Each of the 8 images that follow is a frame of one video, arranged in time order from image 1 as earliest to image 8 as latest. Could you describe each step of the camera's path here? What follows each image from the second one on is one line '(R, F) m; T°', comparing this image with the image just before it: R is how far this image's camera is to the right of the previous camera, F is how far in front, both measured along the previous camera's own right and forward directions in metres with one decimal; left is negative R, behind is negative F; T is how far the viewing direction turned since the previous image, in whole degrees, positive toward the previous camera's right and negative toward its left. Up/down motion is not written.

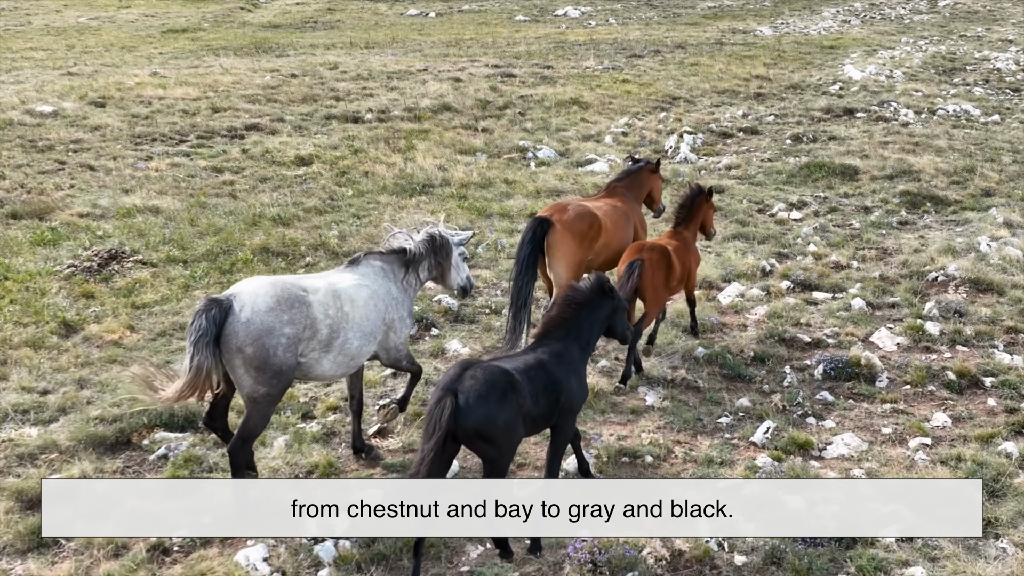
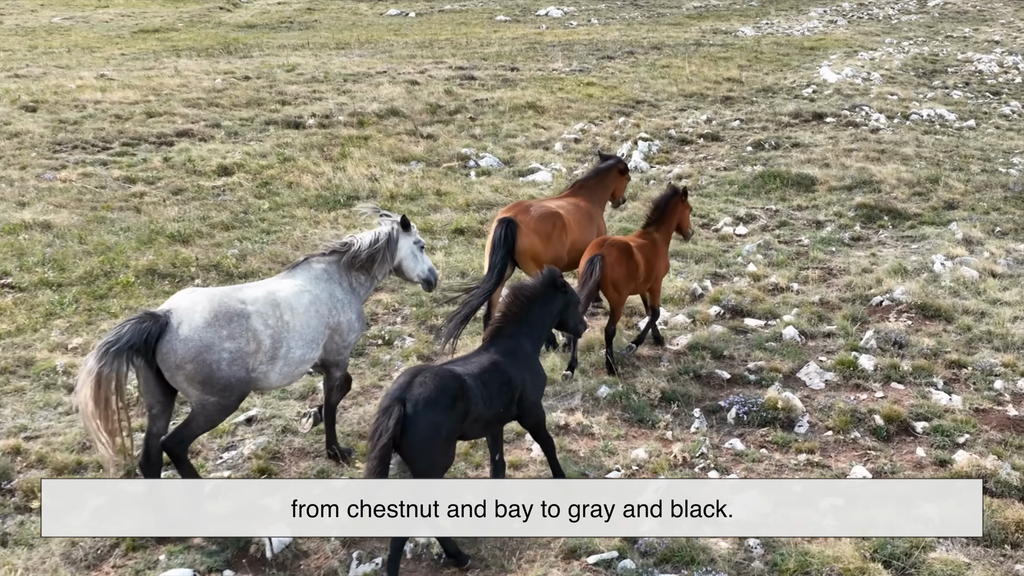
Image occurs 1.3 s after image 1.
(+0.6, +0.7) m; 0°
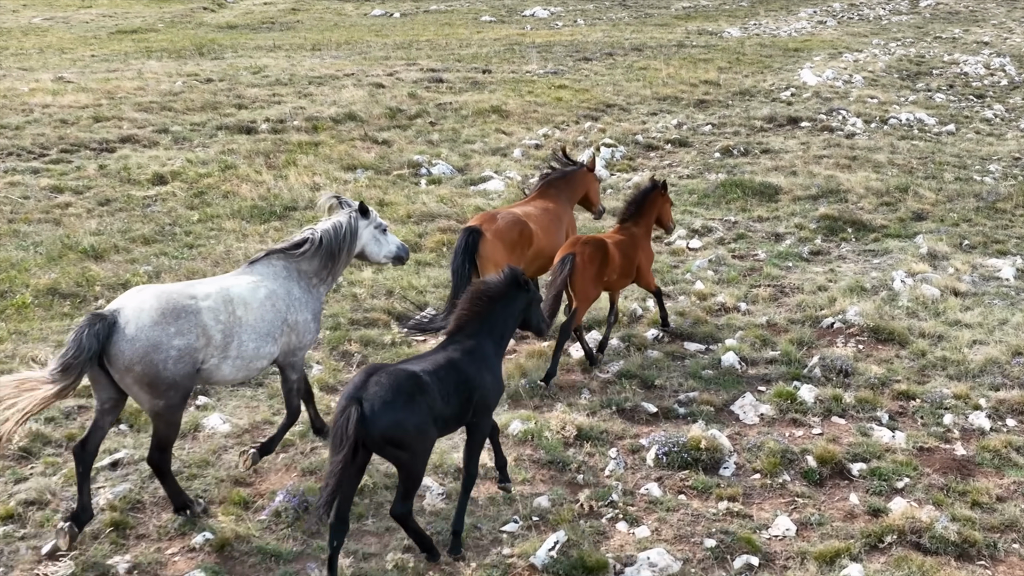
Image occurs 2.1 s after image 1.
(+0.5, +0.5) m; 0°
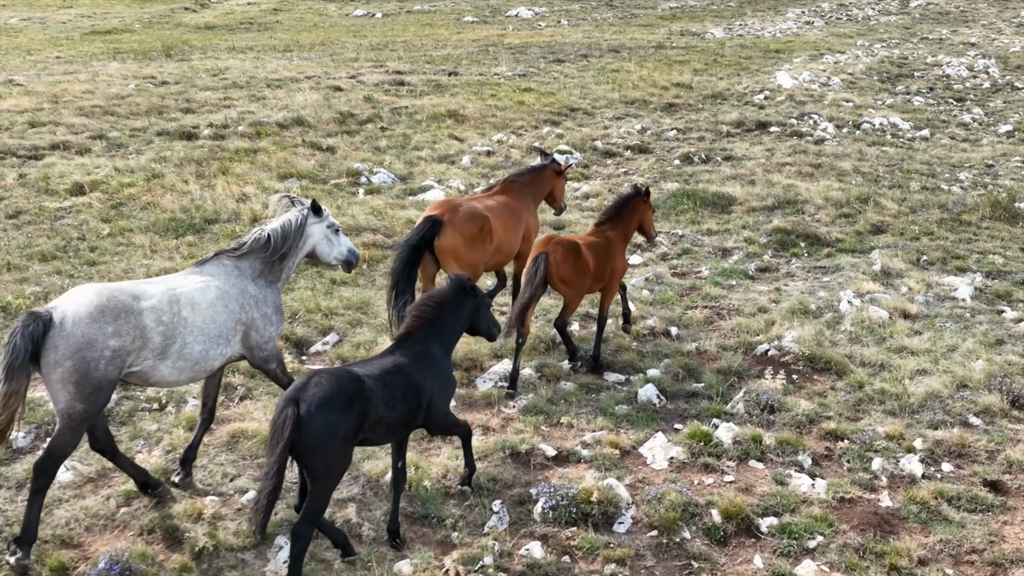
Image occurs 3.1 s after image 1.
(+0.5, +0.5) m; 0°
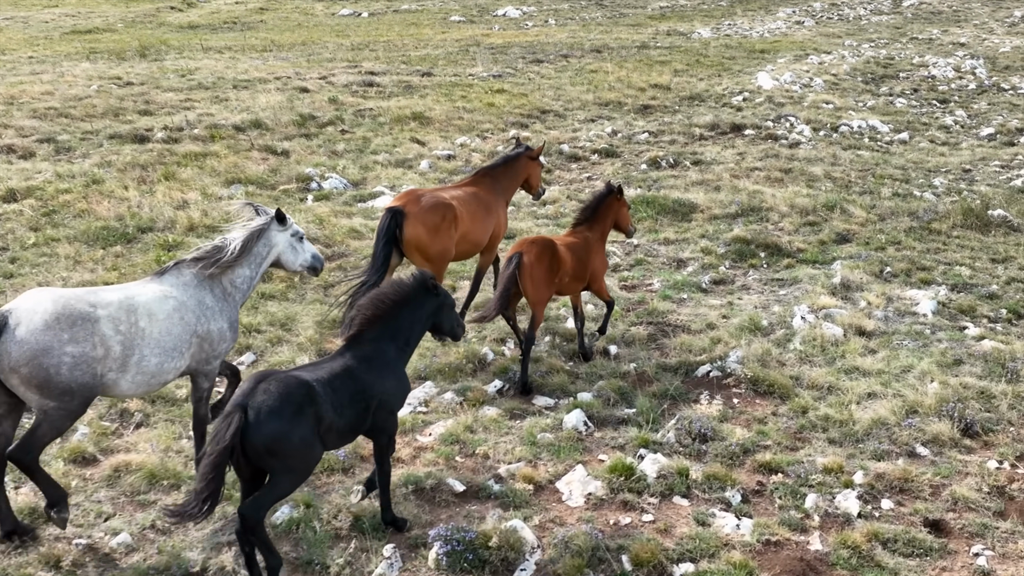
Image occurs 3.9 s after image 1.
(+0.4, +0.4) m; 0°
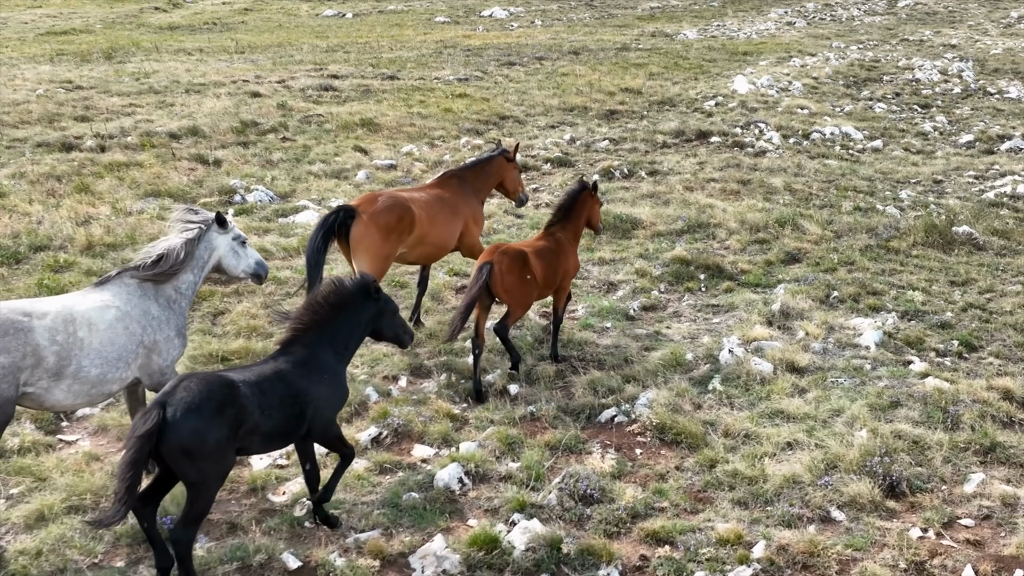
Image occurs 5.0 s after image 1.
(+0.6, +0.6) m; 0°
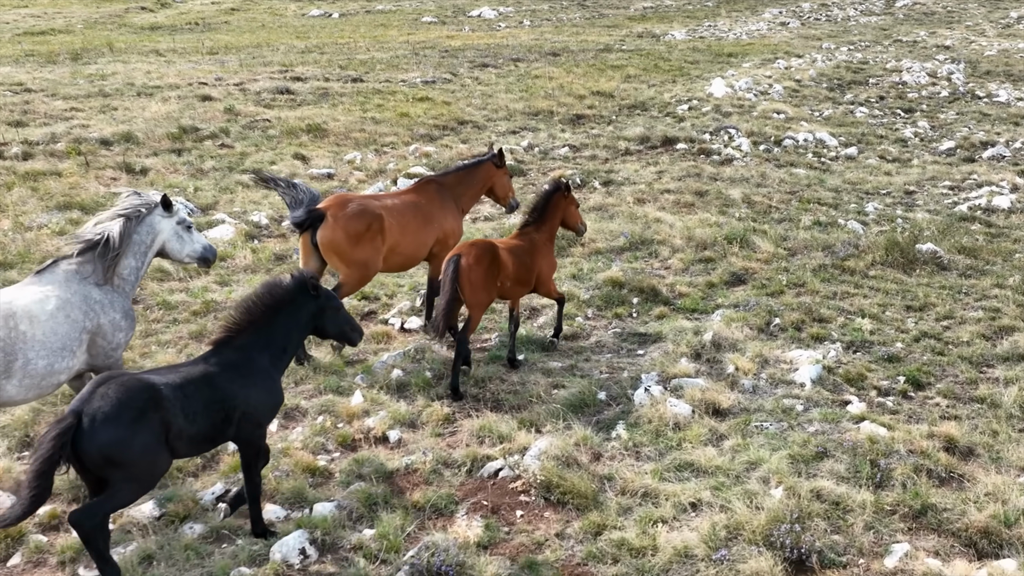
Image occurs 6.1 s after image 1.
(+0.6, +0.6) m; 0°
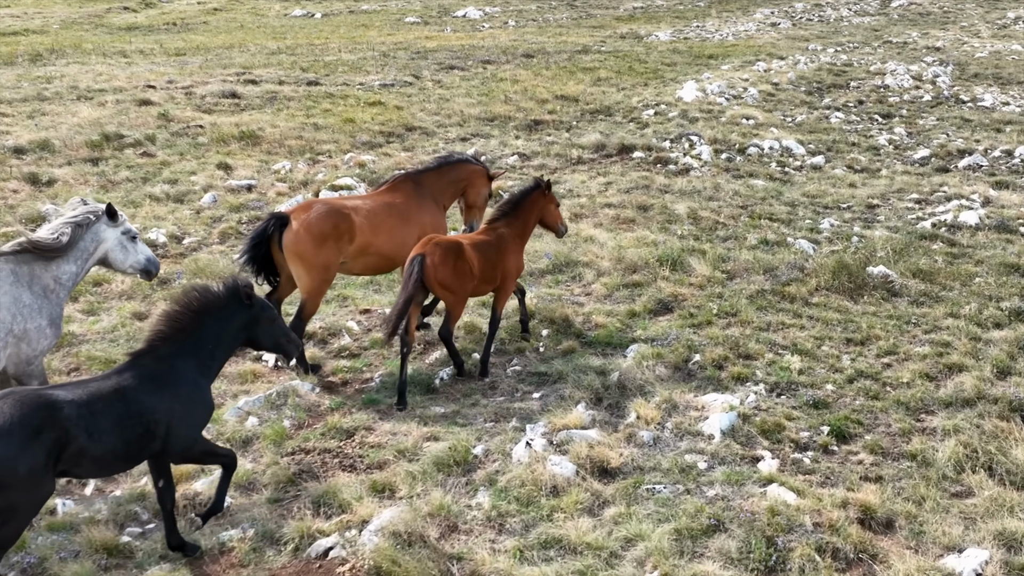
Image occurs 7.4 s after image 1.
(+0.6, +0.7) m; 0°
